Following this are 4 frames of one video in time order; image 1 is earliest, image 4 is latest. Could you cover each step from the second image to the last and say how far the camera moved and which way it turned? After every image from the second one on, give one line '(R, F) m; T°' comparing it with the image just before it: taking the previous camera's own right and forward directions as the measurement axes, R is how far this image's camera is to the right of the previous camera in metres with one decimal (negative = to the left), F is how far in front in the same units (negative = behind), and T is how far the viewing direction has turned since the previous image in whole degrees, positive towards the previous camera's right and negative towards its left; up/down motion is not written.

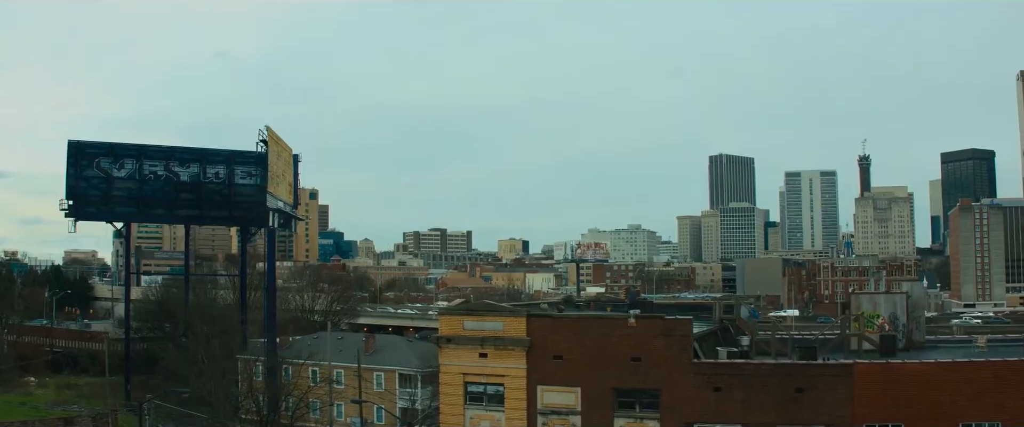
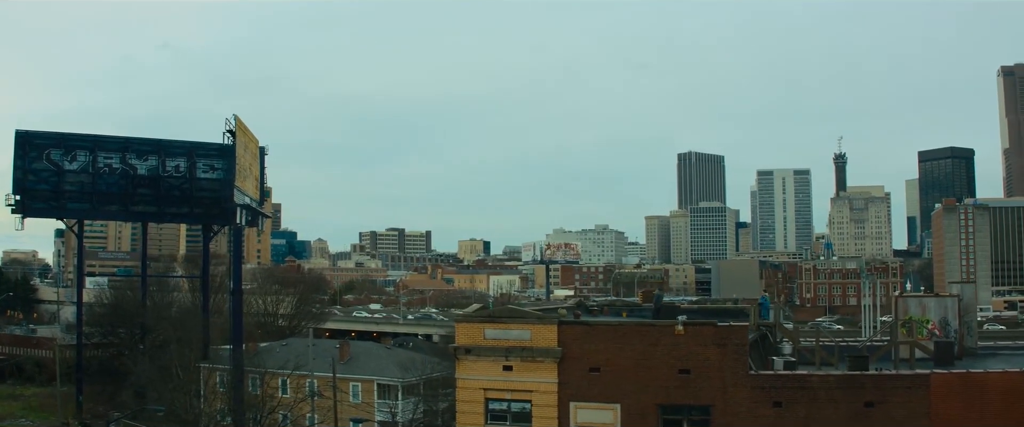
(-1.6, +2.3) m; +3°
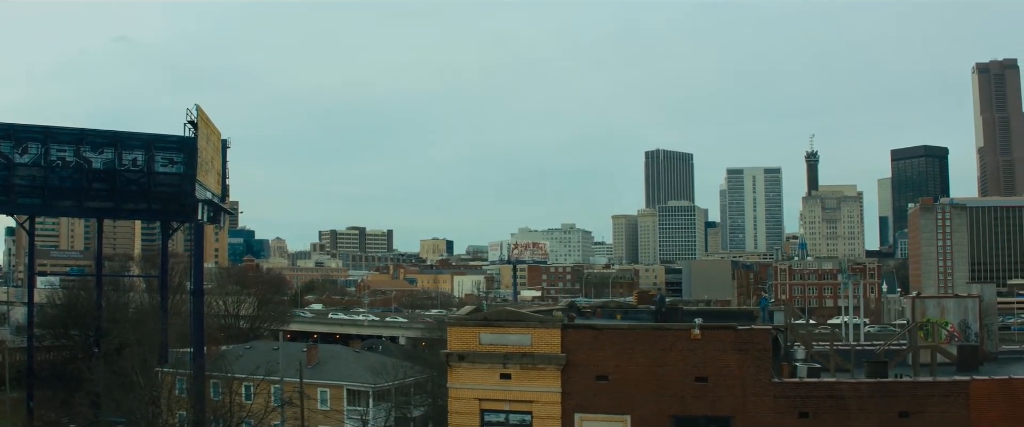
(-0.8, +1.7) m; +3°
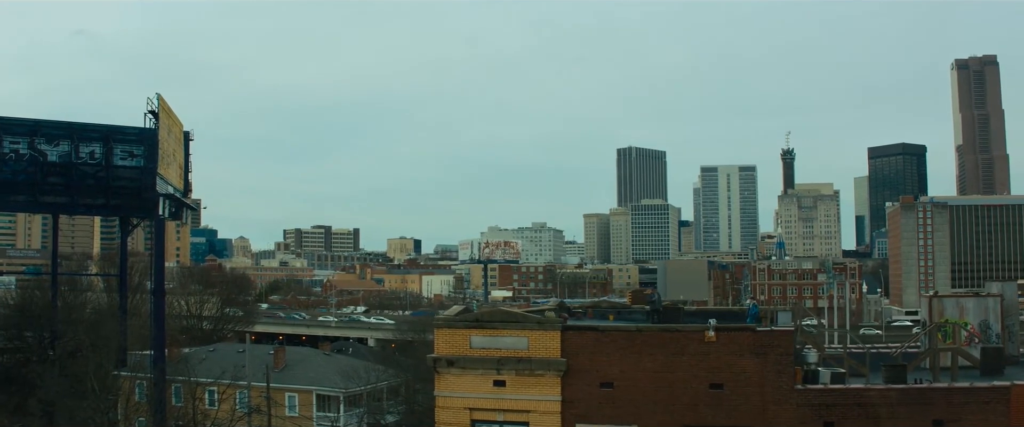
(-0.5, +1.6) m; +2°
